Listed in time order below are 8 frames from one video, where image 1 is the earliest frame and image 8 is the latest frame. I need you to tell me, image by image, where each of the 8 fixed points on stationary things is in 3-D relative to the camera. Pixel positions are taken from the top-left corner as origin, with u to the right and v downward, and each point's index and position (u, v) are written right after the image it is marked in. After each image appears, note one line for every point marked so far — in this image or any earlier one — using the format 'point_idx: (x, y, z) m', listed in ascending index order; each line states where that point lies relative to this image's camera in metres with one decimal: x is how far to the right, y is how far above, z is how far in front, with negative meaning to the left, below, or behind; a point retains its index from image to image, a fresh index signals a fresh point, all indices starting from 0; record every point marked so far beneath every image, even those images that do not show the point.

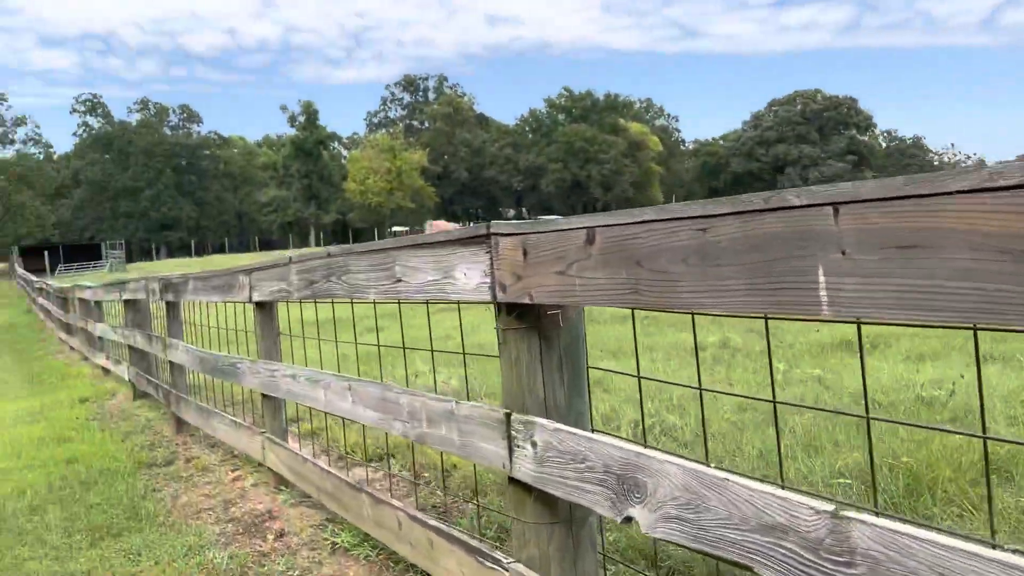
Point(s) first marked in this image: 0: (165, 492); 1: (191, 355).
0: (-1.7, -1.0, +4.1) m
1: (-1.8, -0.4, +4.7) m
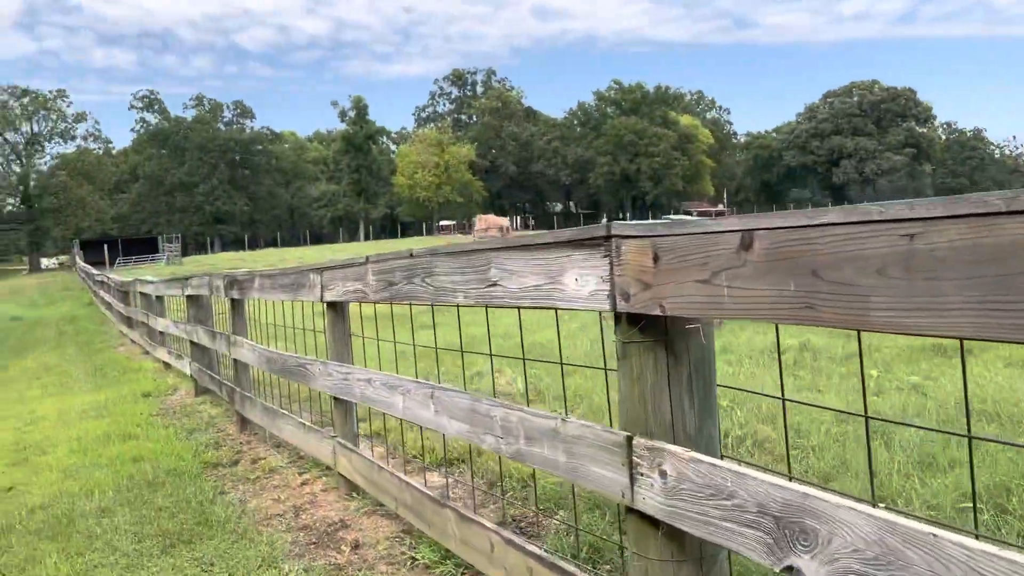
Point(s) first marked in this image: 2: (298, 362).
0: (-1.3, -1.0, +4.0) m
1: (-1.4, -0.4, +4.6) m
2: (-1.0, -0.3, +3.9) m
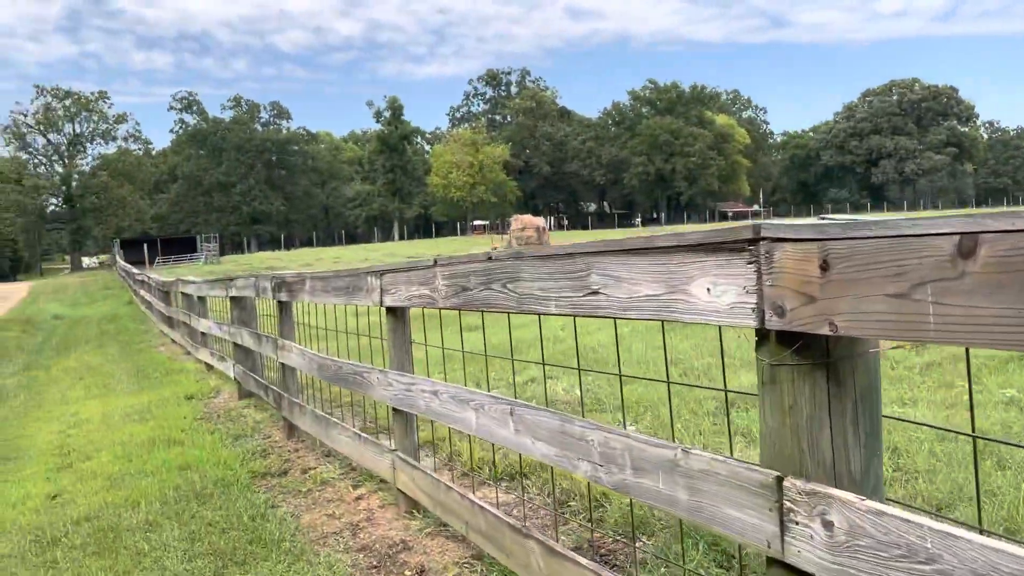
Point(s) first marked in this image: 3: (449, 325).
0: (-1.0, -1.0, +3.8) m
1: (-1.1, -0.4, +4.4) m
2: (-0.7, -0.4, +3.7) m
3: (-0.7, -0.7, +7.6) m
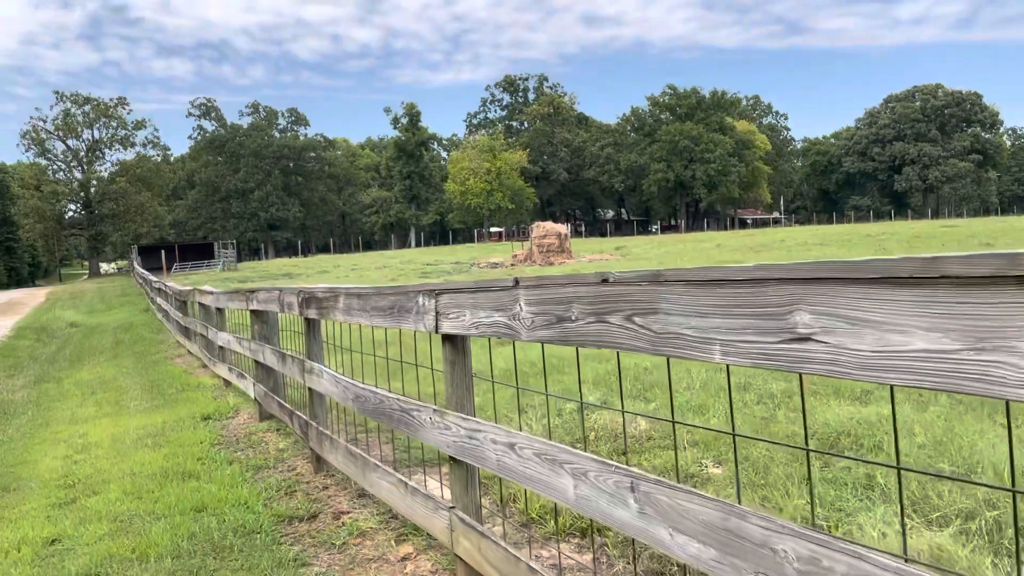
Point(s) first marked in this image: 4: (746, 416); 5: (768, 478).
0: (-0.7, -1.1, +3.2) m
1: (-0.8, -0.4, +3.9) m
2: (-0.4, -0.4, +3.1) m
3: (-0.4, -0.8, +7.0) m
4: (+1.3, -0.7, +4.5) m
5: (+1.1, -0.8, +3.5) m
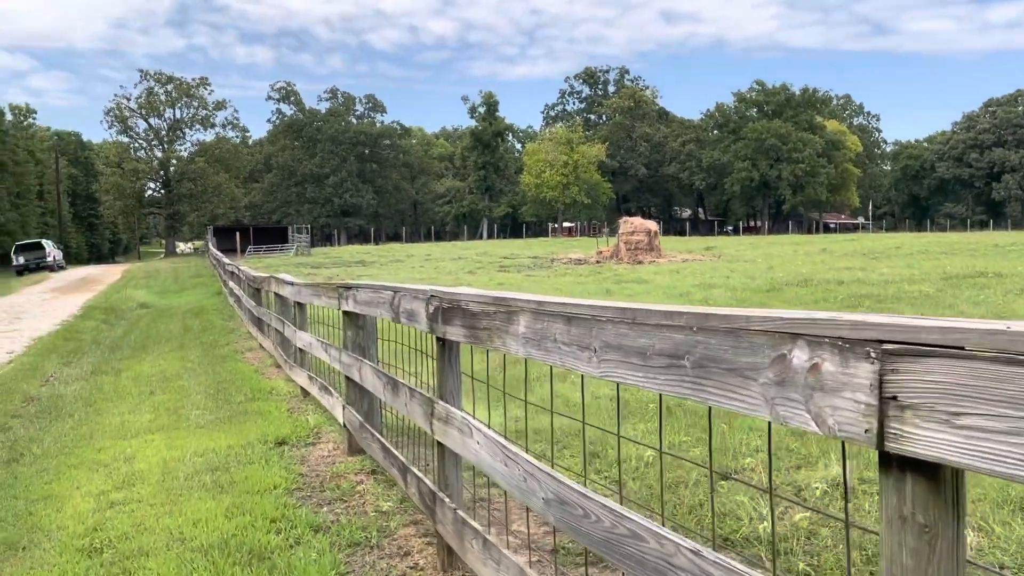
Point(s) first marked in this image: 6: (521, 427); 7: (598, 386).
0: (0.0, -1.1, +1.6) m
1: (0.0, -0.5, +2.3) m
2: (+0.3, -0.5, +1.5) m
3: (+0.7, -0.8, +5.4) m
4: (+2.1, -0.8, +2.8) m
5: (+1.8, -0.9, +1.8) m
6: (+0.1, -0.8, +5.2) m
7: (+0.6, -0.7, +6.1) m
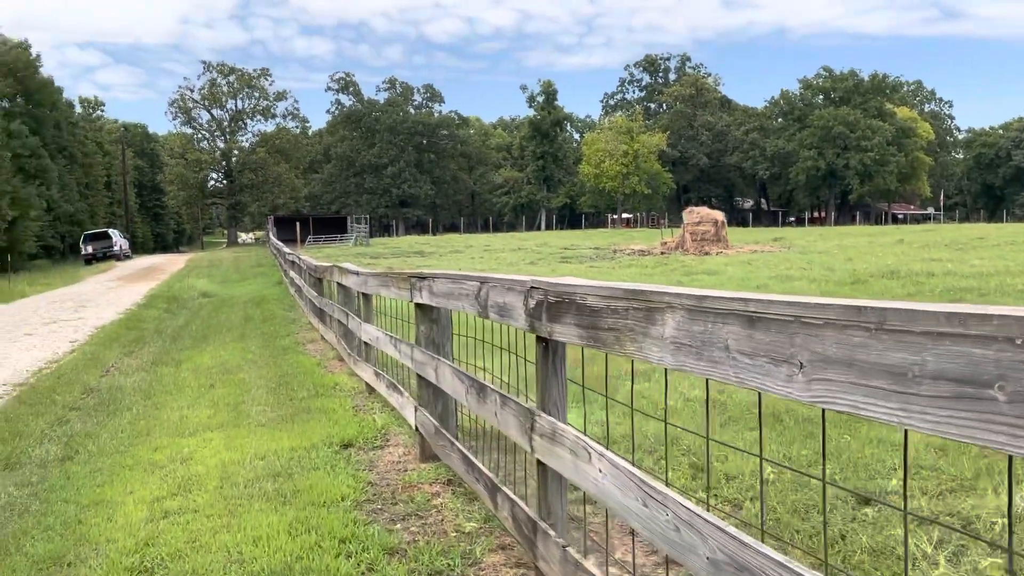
0: (+0.2, -1.1, +1.1) m
1: (+0.3, -0.5, +1.7) m
2: (+0.6, -0.5, +1.0) m
3: (+1.2, -0.7, +4.8) m
4: (+2.4, -0.8, +2.1) m
5: (+2.1, -0.9, +1.1) m
6: (+0.5, -0.8, +4.7) m
7: (+1.2, -0.7, +5.6) m
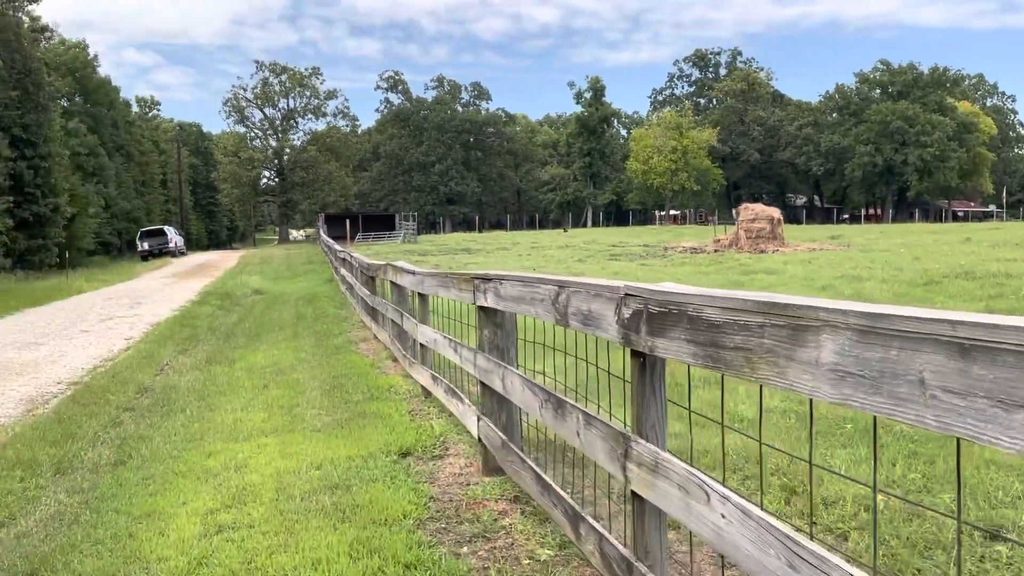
0: (+0.4, -1.1, +0.8) m
1: (+0.5, -0.5, +1.4) m
2: (+0.7, -0.5, +0.6) m
3: (+1.5, -0.8, +4.5) m
4: (+2.6, -0.8, +1.7) m
5: (+2.3, -0.9, +0.7) m
6: (+0.9, -0.8, +4.3) m
7: (+1.6, -0.7, +5.2) m
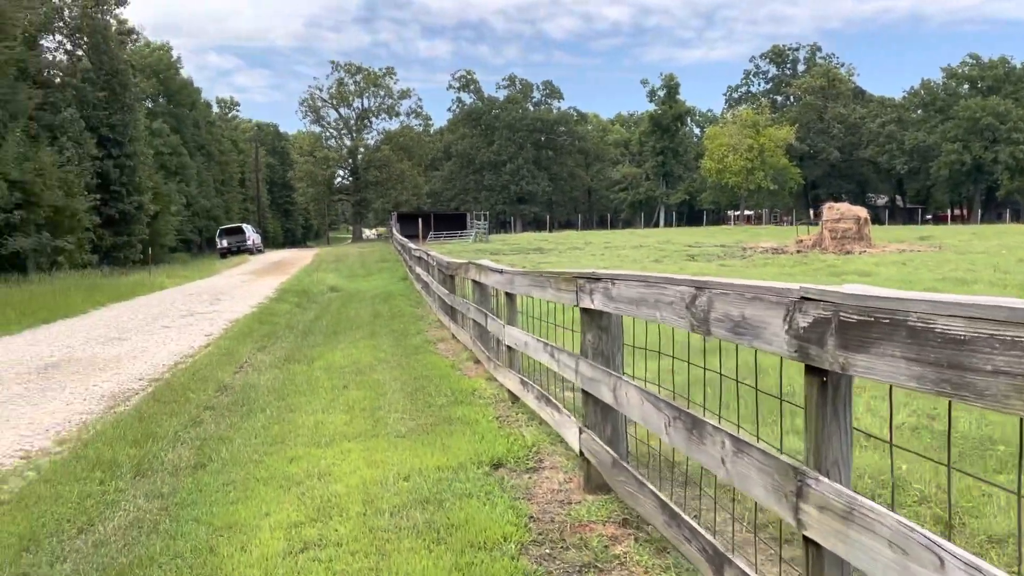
0: (+0.6, -1.1, +0.4) m
1: (+0.8, -0.5, +1.0) m
2: (+0.9, -0.5, +0.2) m
3: (+2.0, -0.8, +3.9) m
4: (+2.9, -0.8, +1.1) m
5: (+2.5, -1.0, +0.2) m
6: (+1.4, -0.8, +3.9) m
7: (+2.1, -0.7, +4.7) m
